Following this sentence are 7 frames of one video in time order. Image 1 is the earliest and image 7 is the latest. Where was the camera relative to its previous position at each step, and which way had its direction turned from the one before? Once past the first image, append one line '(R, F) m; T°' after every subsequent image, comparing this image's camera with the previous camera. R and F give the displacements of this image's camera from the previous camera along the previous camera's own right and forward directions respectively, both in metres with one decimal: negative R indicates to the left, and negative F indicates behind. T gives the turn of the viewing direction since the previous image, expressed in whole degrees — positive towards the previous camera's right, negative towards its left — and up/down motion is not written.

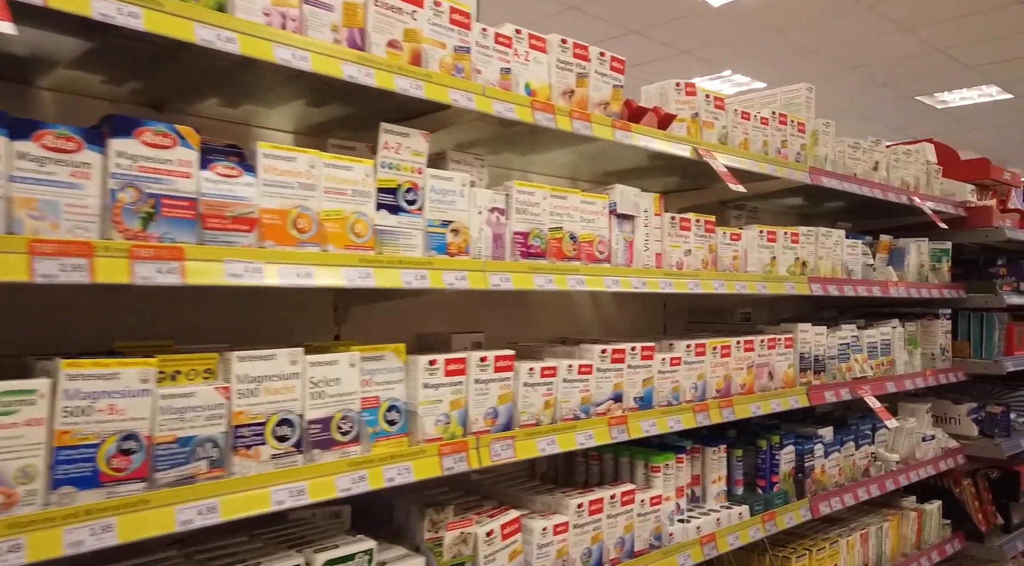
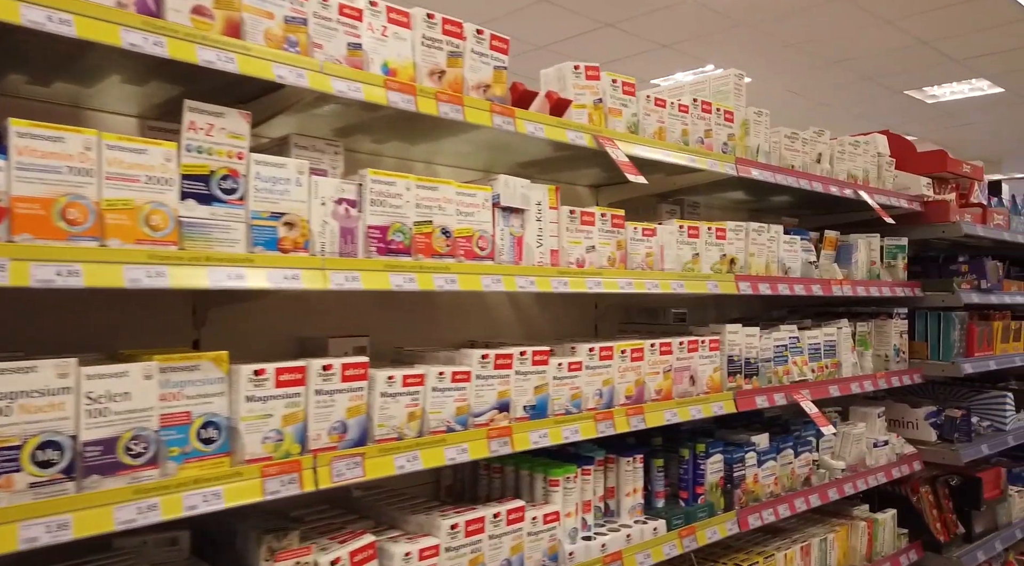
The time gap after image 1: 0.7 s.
(+0.3, +0.2) m; 0°
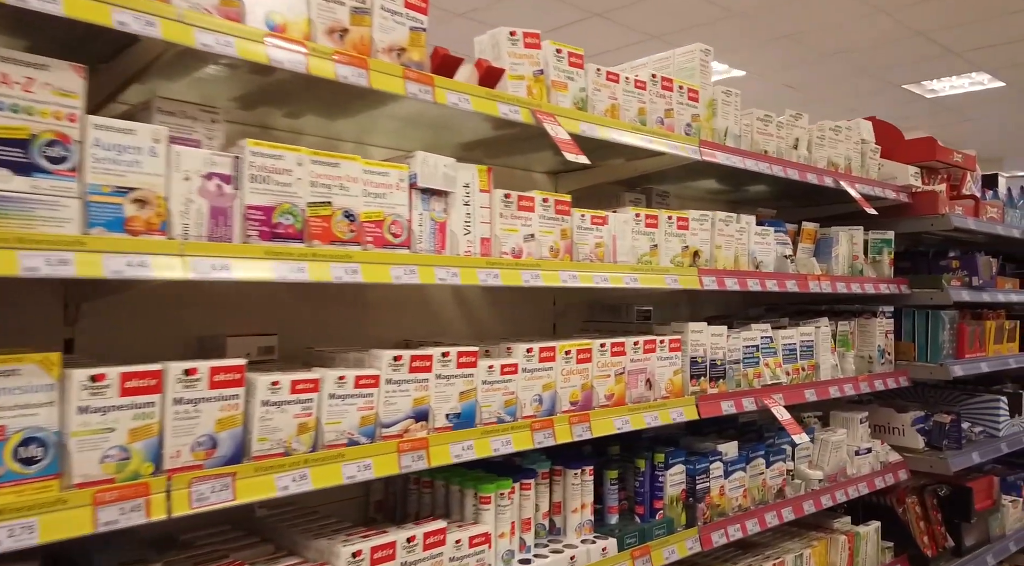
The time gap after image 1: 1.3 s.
(+0.2, +0.2) m; 0°
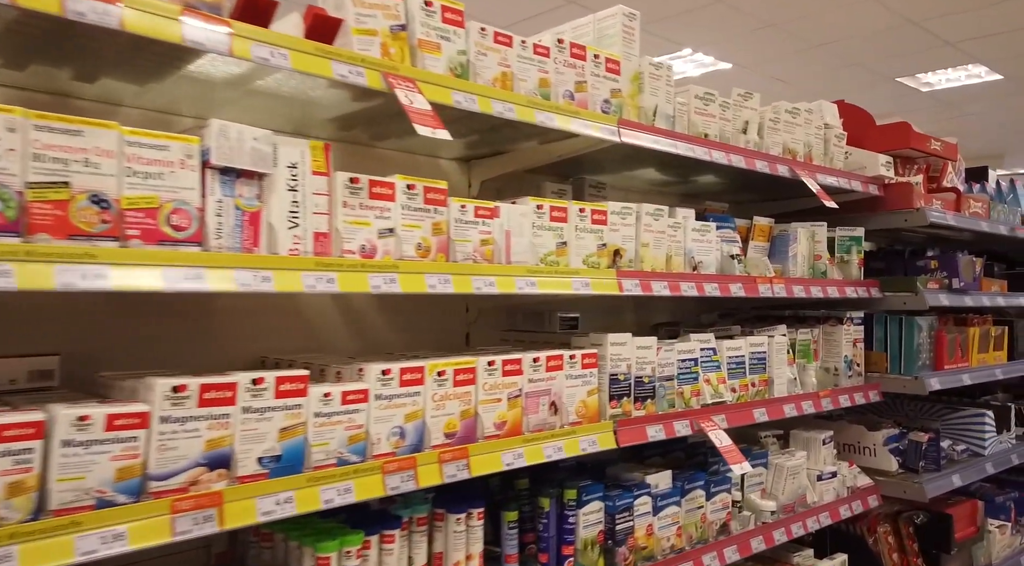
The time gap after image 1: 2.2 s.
(+0.3, +0.4) m; 0°
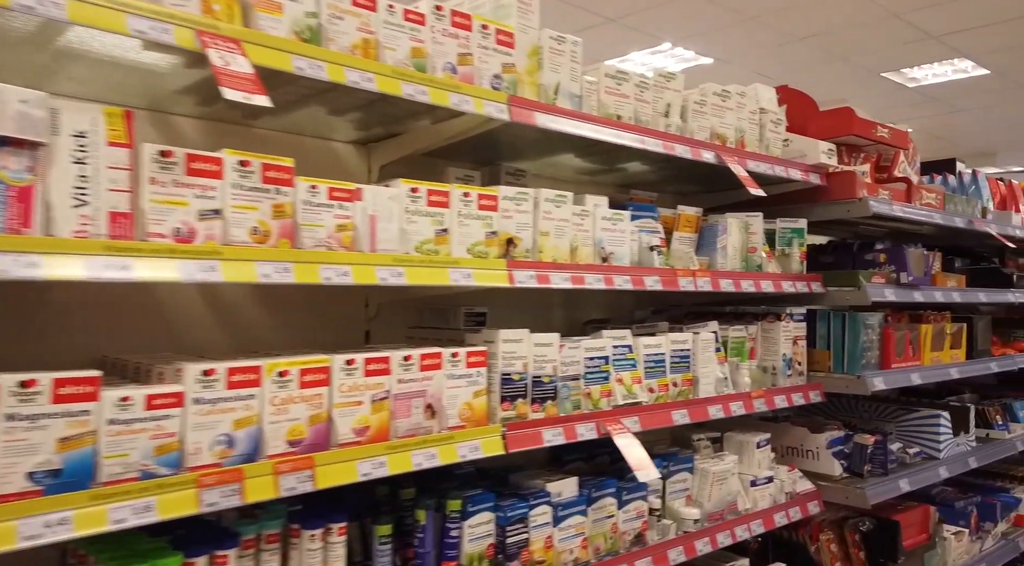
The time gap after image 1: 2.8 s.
(+0.3, +0.2) m; +1°
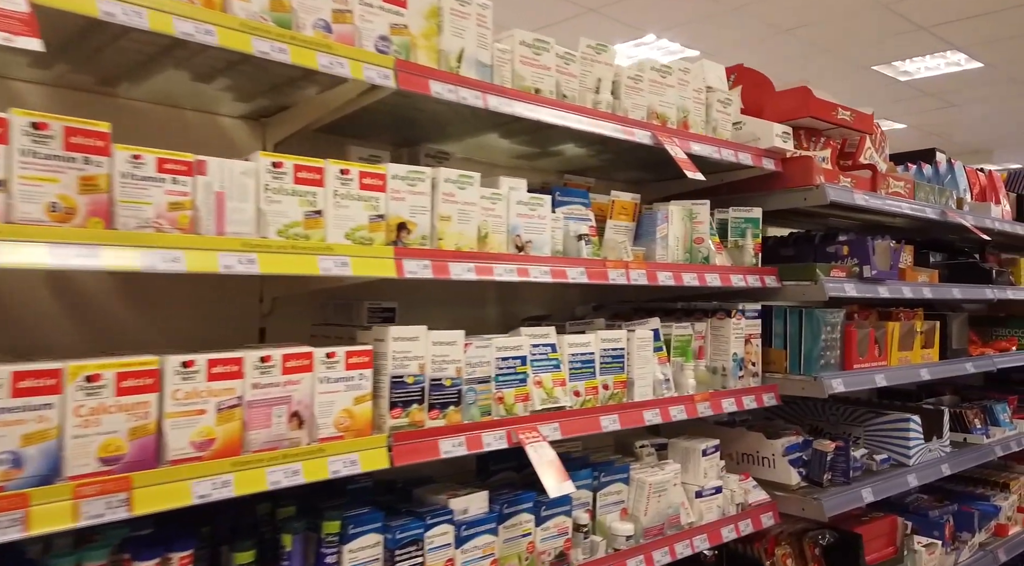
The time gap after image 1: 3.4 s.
(+0.2, +0.2) m; +1°
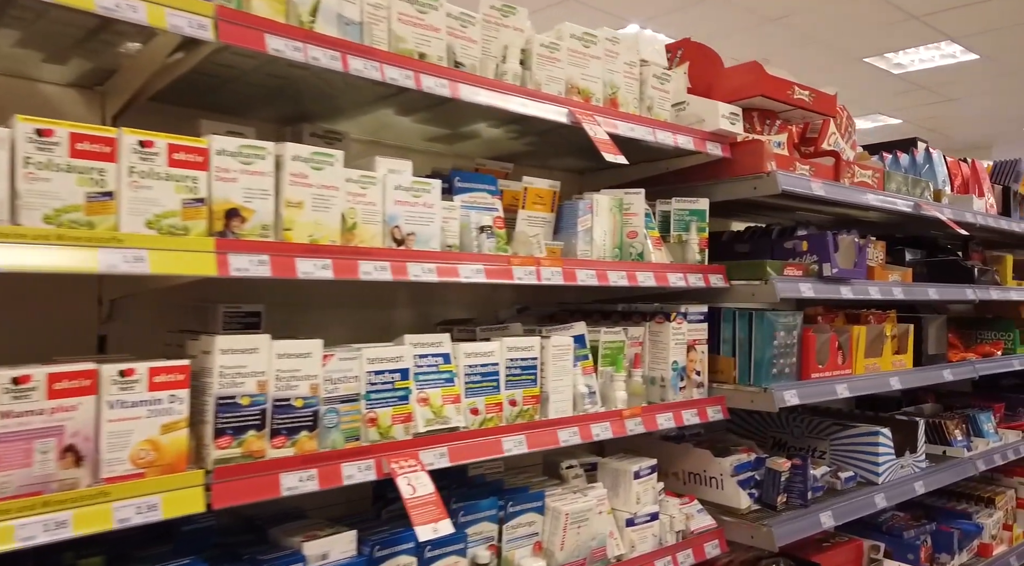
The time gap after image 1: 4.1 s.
(+0.2, +0.3) m; +1°
